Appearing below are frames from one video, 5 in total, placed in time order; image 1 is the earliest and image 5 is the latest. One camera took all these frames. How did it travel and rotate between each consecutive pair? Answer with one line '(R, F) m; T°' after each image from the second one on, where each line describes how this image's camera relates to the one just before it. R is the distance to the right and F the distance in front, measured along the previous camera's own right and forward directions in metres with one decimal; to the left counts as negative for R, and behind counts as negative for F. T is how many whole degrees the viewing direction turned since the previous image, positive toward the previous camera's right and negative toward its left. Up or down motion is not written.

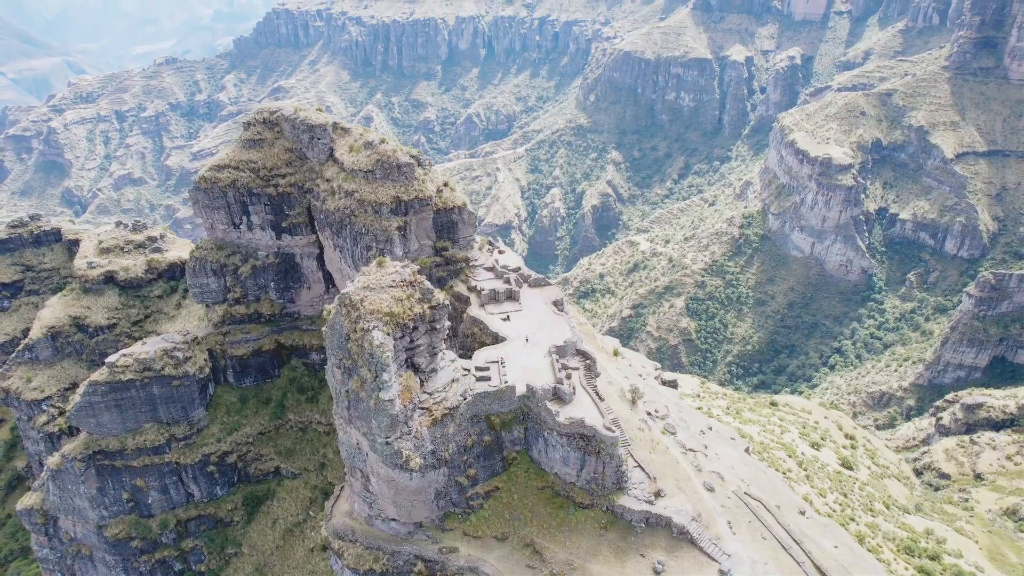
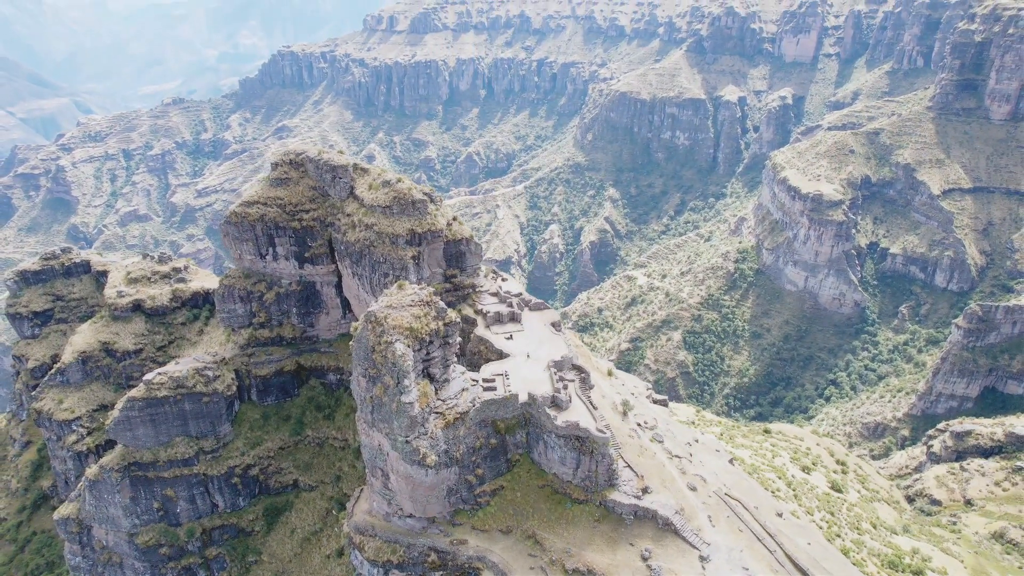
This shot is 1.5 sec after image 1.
(-0.2, -4.2) m; 0°
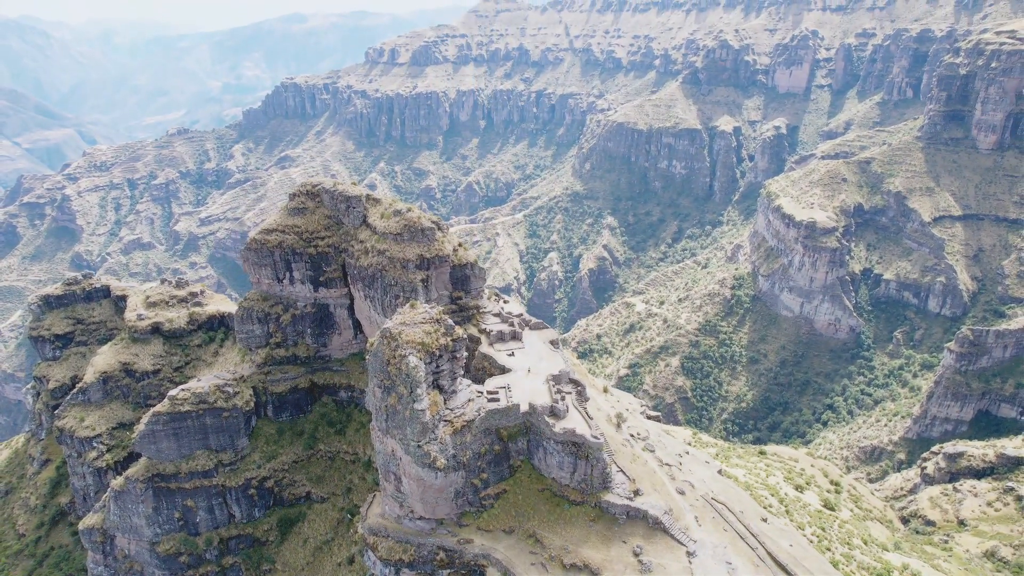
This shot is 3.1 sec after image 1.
(-0.1, -3.3) m; 0°
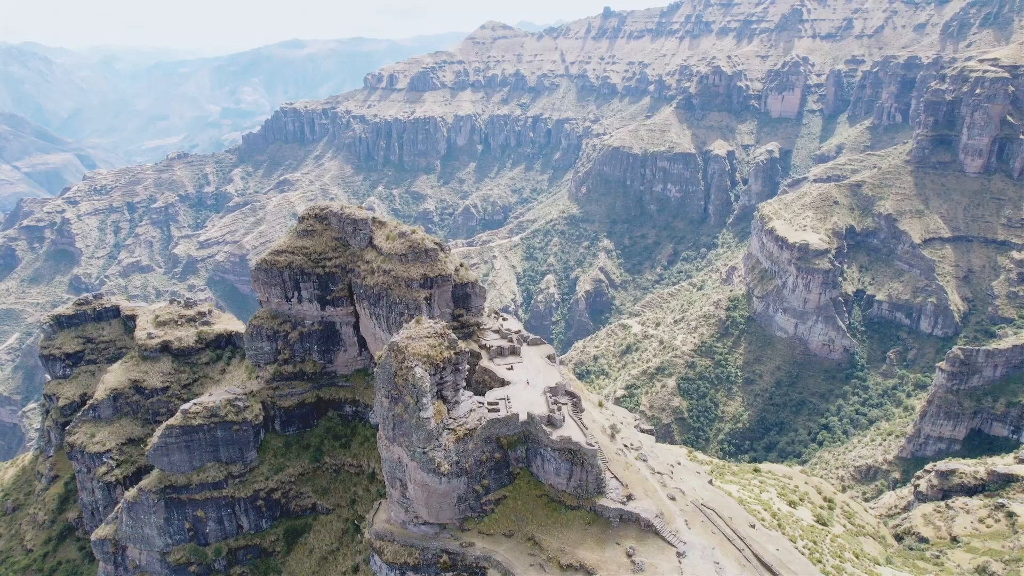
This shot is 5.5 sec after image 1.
(-0.1, -2.5) m; 0°
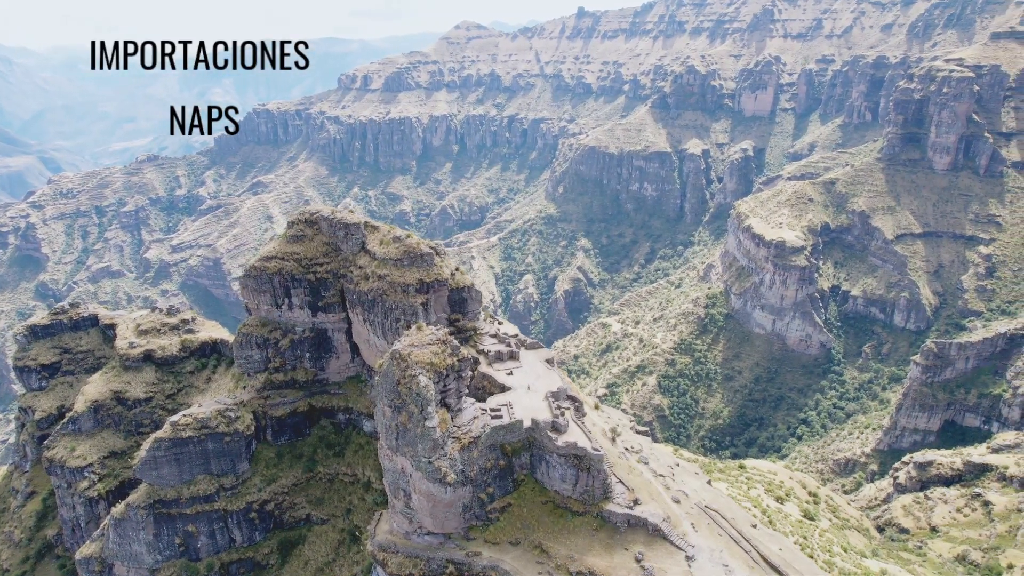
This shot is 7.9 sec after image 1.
(-1.5, +0.5) m; +2°
